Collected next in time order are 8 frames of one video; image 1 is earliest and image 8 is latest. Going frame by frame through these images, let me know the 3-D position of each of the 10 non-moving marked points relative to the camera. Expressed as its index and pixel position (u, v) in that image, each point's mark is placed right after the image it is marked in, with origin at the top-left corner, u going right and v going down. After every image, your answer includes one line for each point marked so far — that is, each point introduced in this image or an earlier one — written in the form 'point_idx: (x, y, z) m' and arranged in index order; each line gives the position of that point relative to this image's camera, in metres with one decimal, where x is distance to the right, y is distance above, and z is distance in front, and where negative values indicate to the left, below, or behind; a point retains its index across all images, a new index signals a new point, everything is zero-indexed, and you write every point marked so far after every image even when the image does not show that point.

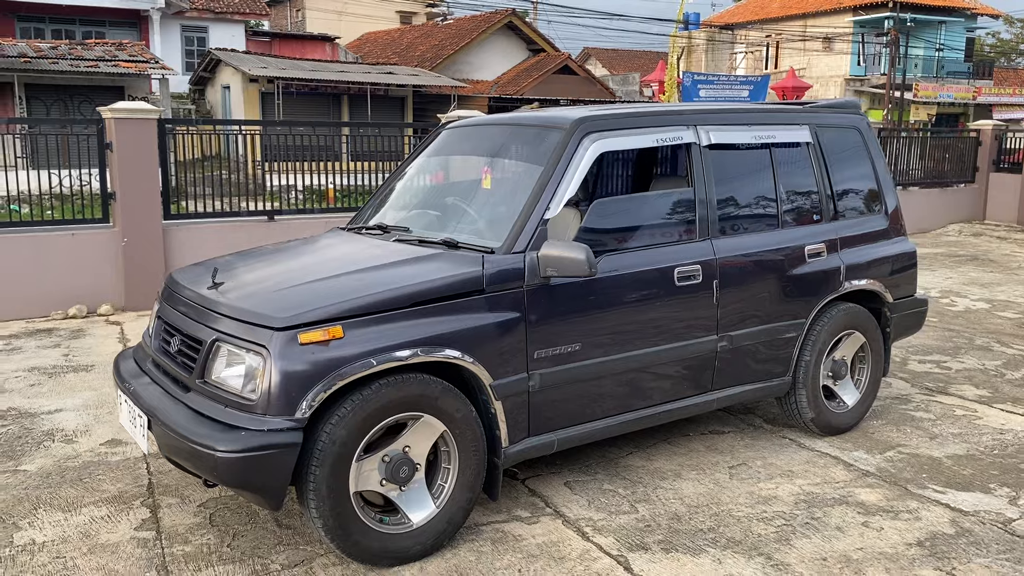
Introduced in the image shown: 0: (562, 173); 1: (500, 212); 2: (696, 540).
0: (+0.3, +0.4, +3.5) m
1: (0.0, +0.3, +3.6) m
2: (+0.7, -0.9, +3.3) m
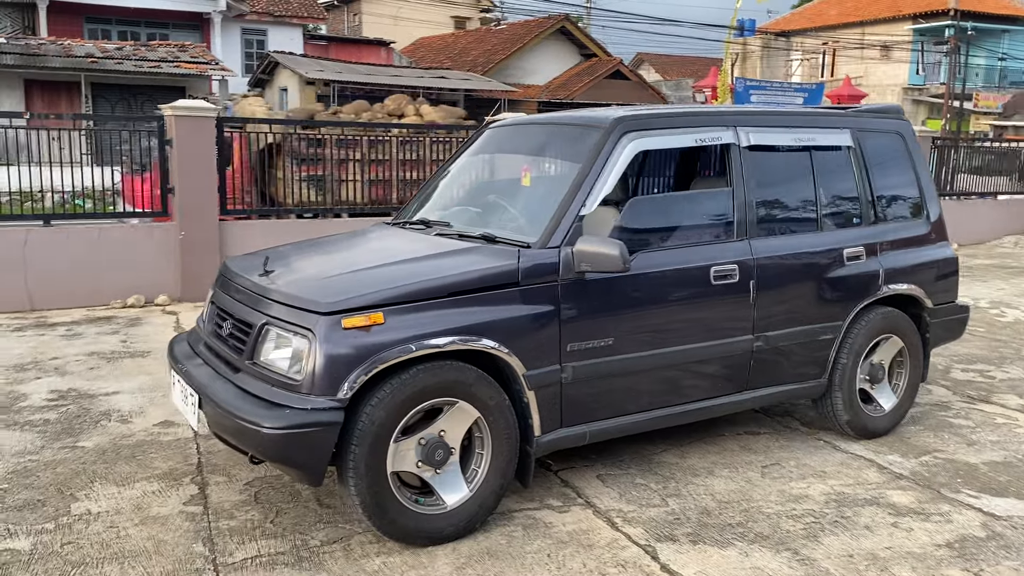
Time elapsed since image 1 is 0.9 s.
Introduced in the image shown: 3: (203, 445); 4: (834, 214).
0: (+0.4, +0.5, +3.6) m
1: (+0.1, +0.3, +3.7) m
2: (+0.8, -0.9, +3.3) m
3: (-1.4, -0.7, +4.2) m
4: (+1.6, +0.4, +4.3) m
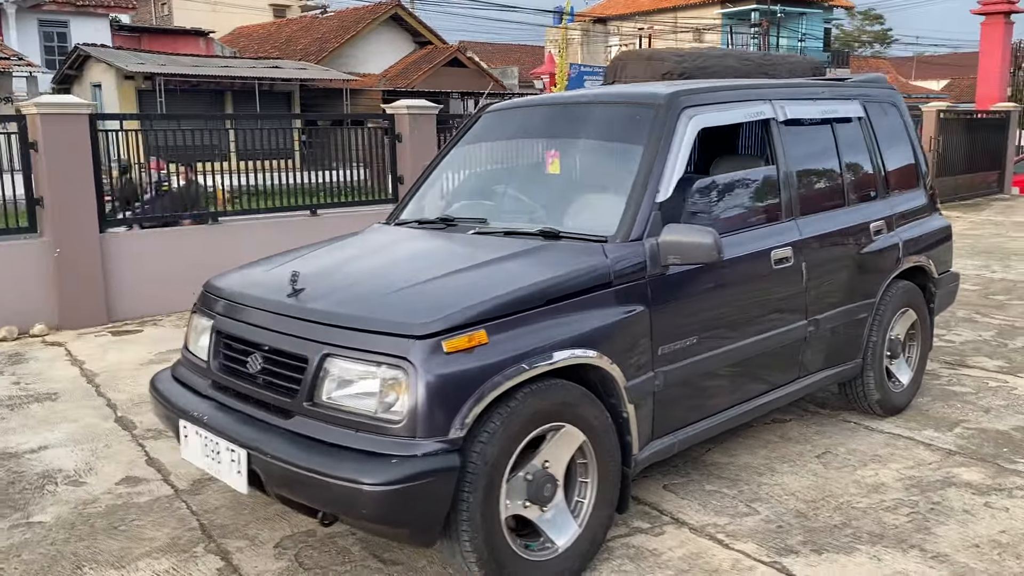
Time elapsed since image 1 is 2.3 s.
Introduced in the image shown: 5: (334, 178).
0: (+0.6, +0.5, +3.3) m
1: (+0.3, +0.3, +3.3) m
2: (+1.1, -0.9, +3.1) m
3: (-1.2, -0.8, +3.5) m
4: (+1.6, +0.5, +4.2) m
5: (-1.7, +1.0, +8.3) m
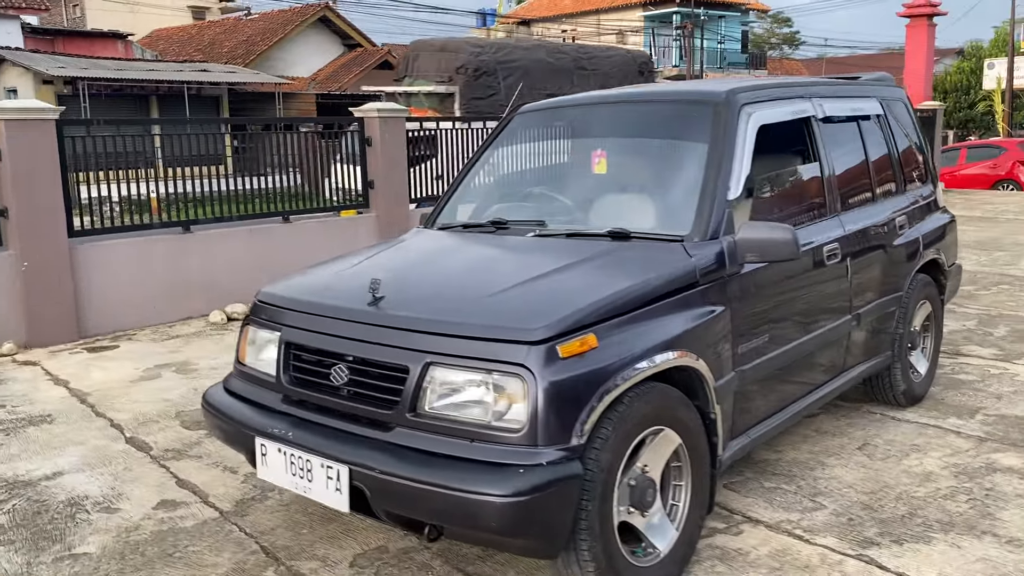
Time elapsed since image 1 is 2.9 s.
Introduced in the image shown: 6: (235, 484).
0: (+0.8, +0.5, +3.3) m
1: (+0.6, +0.3, +3.3) m
2: (+1.4, -0.8, +3.1) m
3: (-1.0, -0.9, +3.3) m
4: (+1.8, +0.5, +4.3) m
5: (-1.9, +0.9, +8.1) m
6: (-1.1, -0.8, +3.7) m
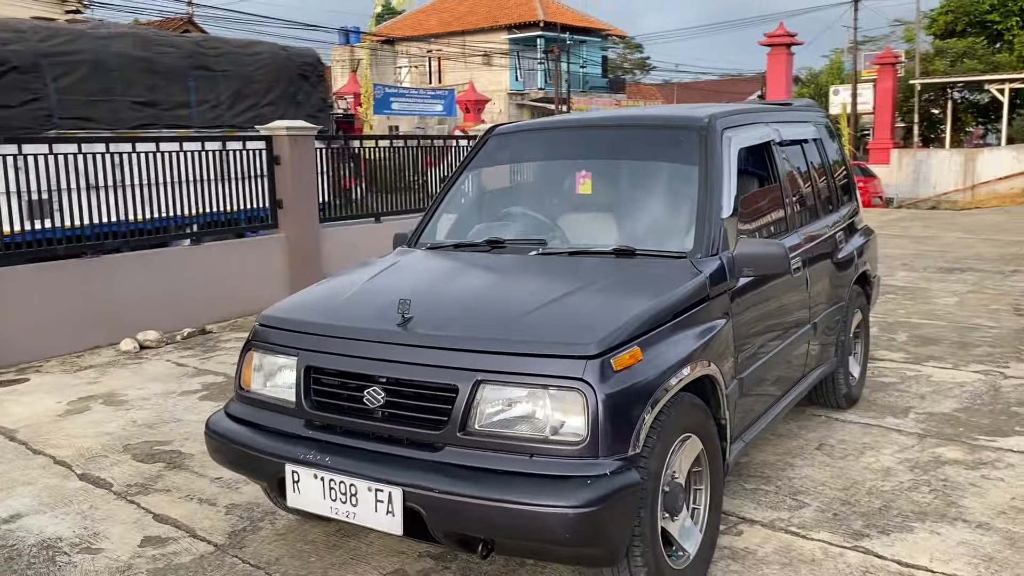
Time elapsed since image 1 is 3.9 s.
0: (+0.8, +0.4, +3.5) m
1: (+0.5, +0.3, +3.5) m
2: (+1.4, -0.9, +3.4) m
3: (-1.0, -1.0, +3.2) m
4: (+1.6, +0.4, +4.6) m
5: (-2.6, +0.7, +7.8) m
6: (-1.2, -0.9, +3.6) m
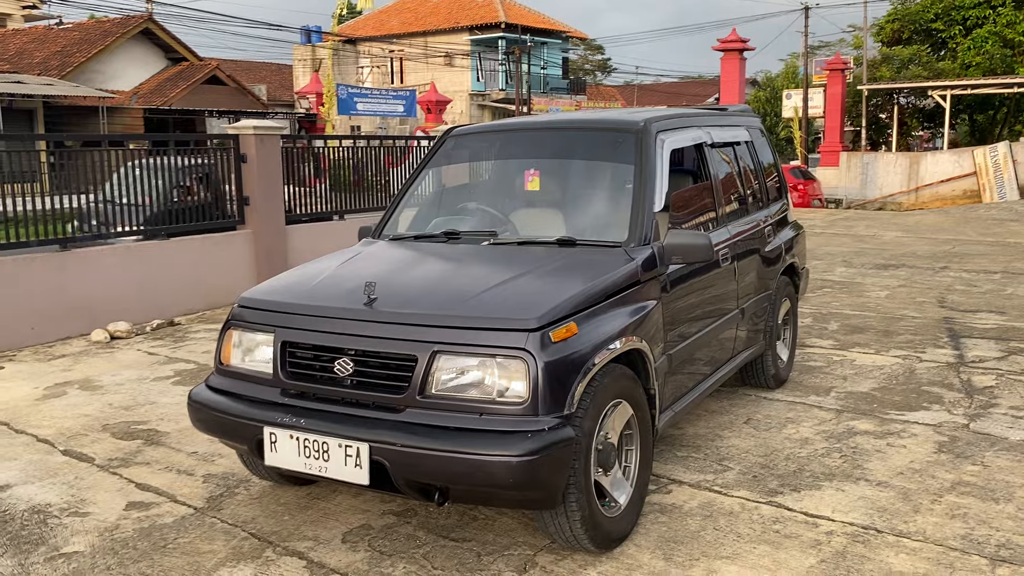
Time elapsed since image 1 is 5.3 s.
0: (+0.6, +0.5, +3.9) m
1: (+0.4, +0.3, +3.8) m
2: (+1.2, -0.8, +3.8) m
3: (-1.1, -0.9, +3.5) m
4: (+1.3, +0.5, +5.0) m
5: (-3.0, +0.8, +8.1) m
6: (-1.4, -0.9, +3.9) m
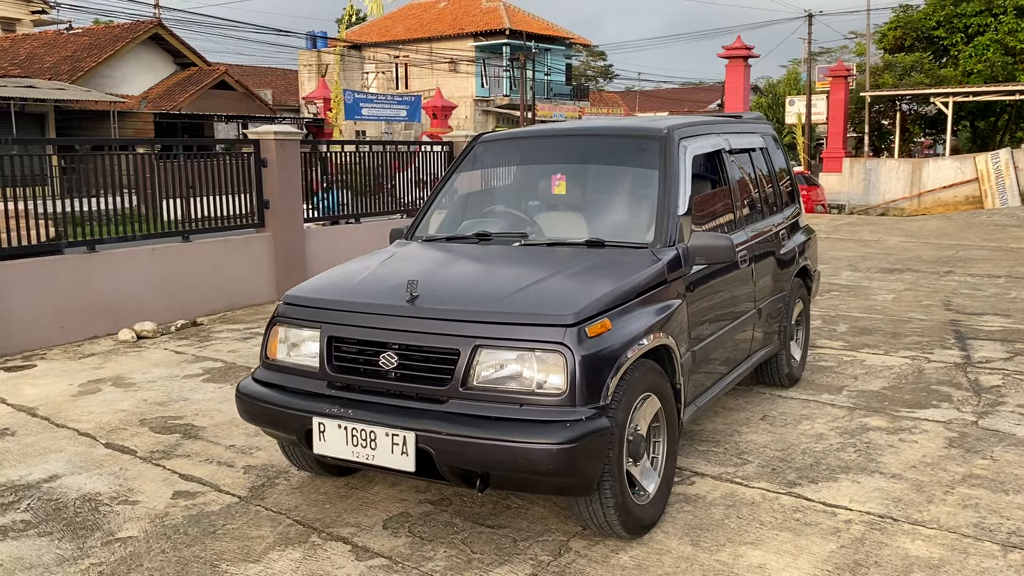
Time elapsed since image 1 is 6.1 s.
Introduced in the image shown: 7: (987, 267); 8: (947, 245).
0: (+0.7, +0.5, +4.0) m
1: (+0.5, +0.3, +4.0) m
2: (+1.4, -0.8, +4.0) m
3: (-1.0, -0.9, +3.7) m
4: (+1.5, +0.5, +5.2) m
5: (-2.9, +0.8, +8.2) m
6: (-1.2, -0.8, +4.1) m
7: (+5.4, +0.2, +10.2) m
8: (+6.1, +0.6, +12.6) m
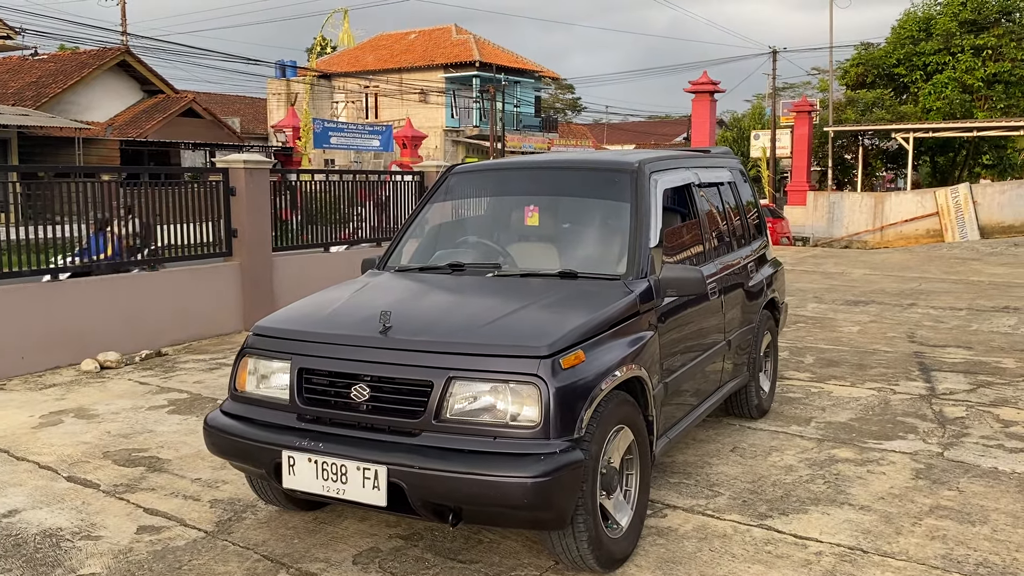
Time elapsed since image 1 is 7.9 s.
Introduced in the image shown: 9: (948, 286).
0: (+0.6, +0.4, +4.1) m
1: (+0.4, +0.2, +4.0) m
2: (+1.2, -1.0, +4.0) m
3: (-1.1, -1.0, +3.6) m
4: (+1.3, +0.3, +5.3) m
5: (-3.1, +0.5, +8.2) m
6: (-1.4, -1.0, +4.0) m
7: (+5.0, -0.1, +10.4) m
8: (+5.6, +0.1, +12.8) m
9: (+5.6, 0.0, +11.7) m
